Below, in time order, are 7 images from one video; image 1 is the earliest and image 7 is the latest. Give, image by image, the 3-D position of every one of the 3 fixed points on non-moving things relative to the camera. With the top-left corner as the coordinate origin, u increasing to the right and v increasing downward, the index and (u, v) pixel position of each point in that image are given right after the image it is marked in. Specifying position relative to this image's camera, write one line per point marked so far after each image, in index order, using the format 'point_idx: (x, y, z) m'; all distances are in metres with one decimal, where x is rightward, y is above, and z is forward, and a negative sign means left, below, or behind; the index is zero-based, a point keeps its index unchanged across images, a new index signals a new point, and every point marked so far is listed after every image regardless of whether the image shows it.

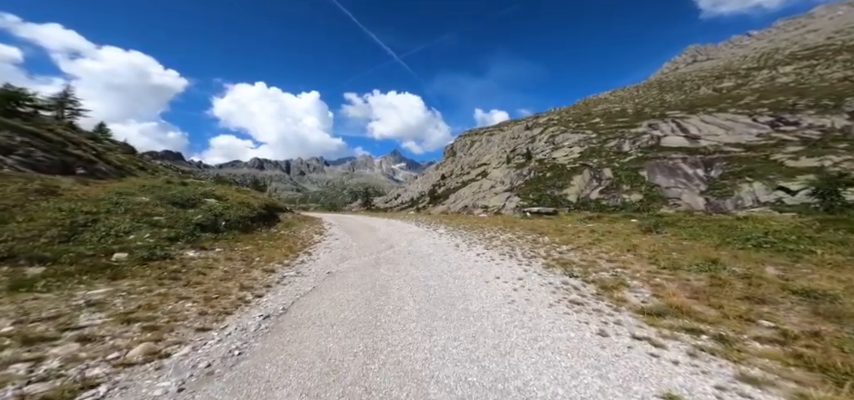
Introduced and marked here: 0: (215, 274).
0: (-10.1, -3.5, +15.3) m
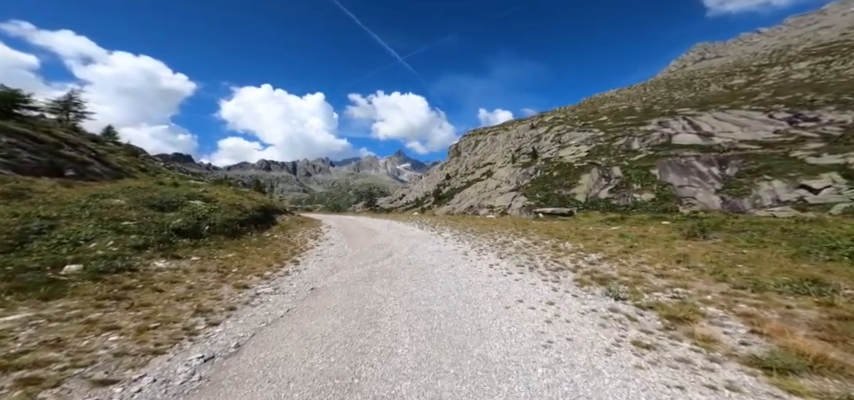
0: (-10.0, -3.6, +12.8) m
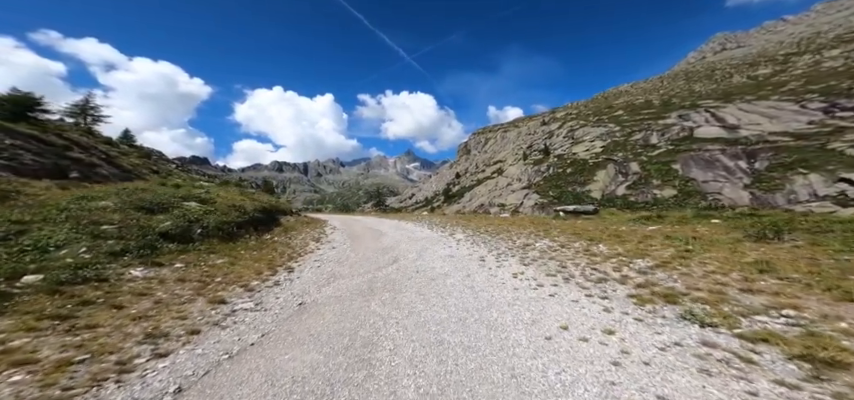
0: (-9.6, -3.6, +10.7) m
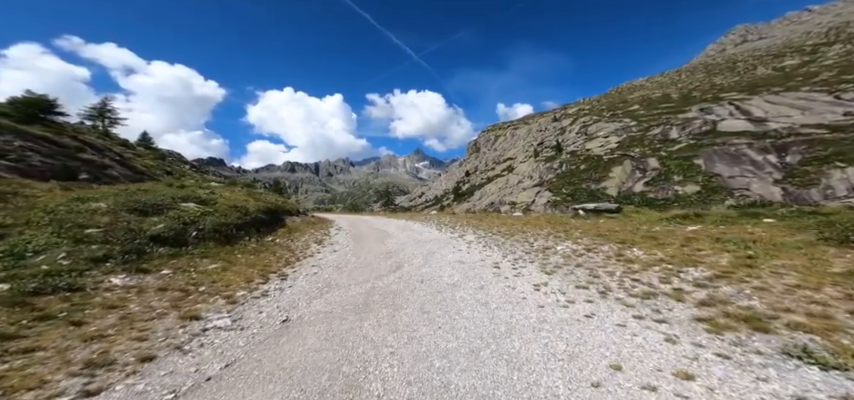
0: (-9.5, -3.6, +9.3) m
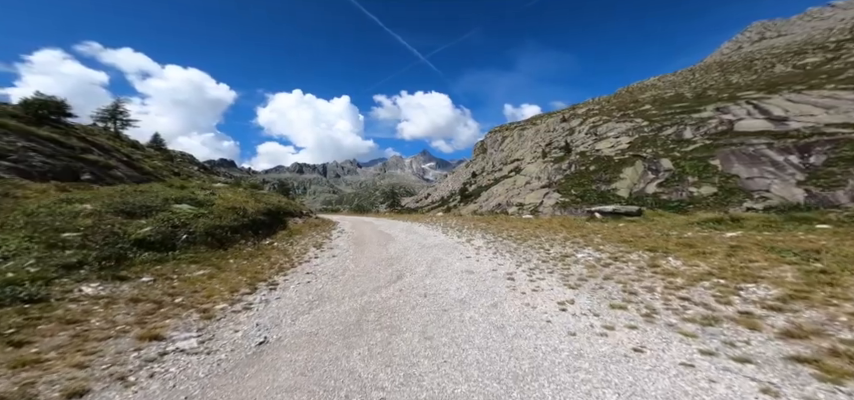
0: (-9.4, -3.6, +7.9) m
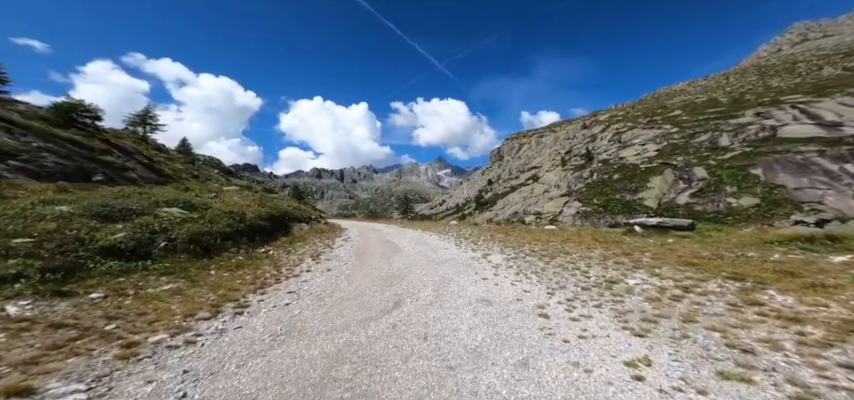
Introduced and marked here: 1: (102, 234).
0: (-9.5, -3.6, +5.4) m
1: (-16.3, -1.7, +16.3) m
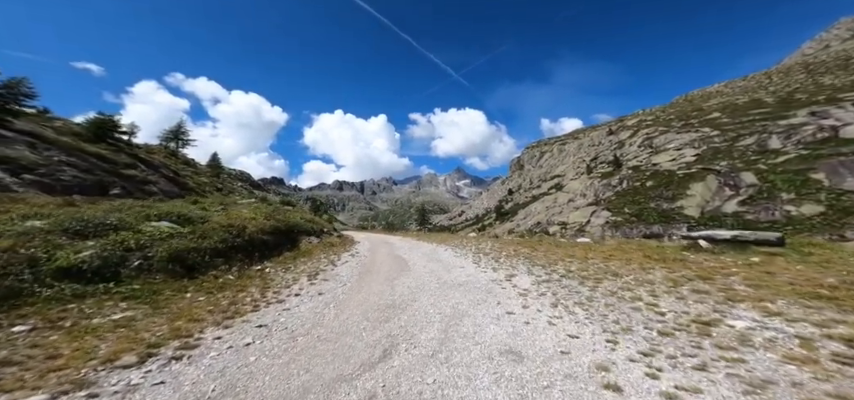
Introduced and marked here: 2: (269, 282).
0: (-9.8, -3.6, +2.8) m
1: (-15.9, -2.2, +14.2) m
2: (-8.6, -4.5, +17.5) m
